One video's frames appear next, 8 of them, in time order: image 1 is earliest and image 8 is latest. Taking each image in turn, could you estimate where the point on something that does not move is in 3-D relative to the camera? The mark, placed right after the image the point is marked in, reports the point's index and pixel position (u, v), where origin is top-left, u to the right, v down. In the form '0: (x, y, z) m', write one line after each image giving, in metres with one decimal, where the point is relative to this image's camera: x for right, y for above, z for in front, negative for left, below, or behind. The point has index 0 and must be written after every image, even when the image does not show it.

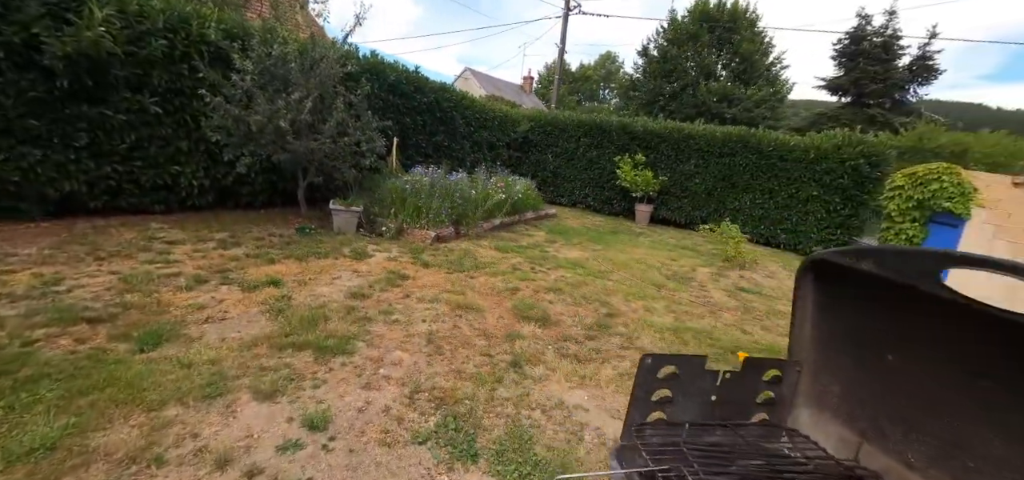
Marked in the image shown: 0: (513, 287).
0: (0.0, -0.4, +3.9) m
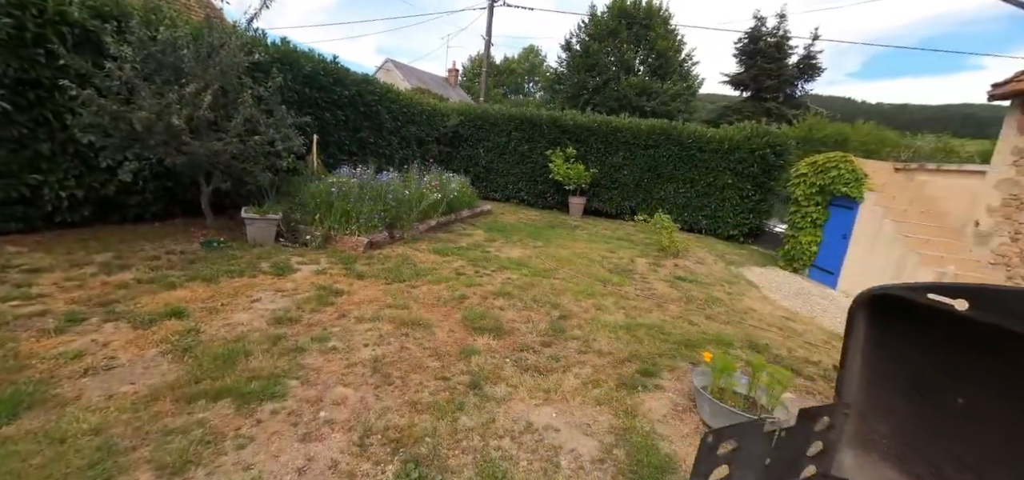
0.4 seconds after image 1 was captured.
0: (-0.4, -0.4, +3.6) m
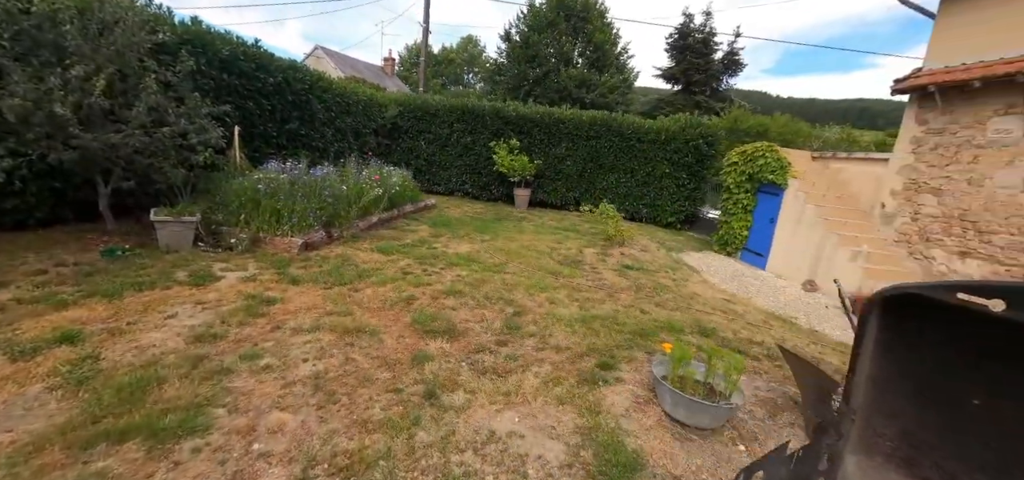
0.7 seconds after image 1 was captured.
0: (-0.8, -0.4, +3.4) m
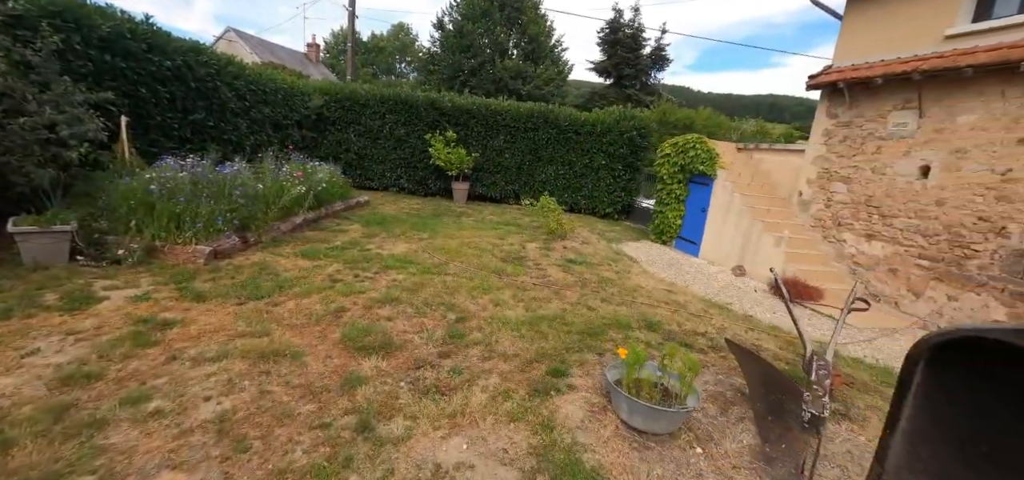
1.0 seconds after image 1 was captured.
0: (-1.2, -0.5, +3.0) m
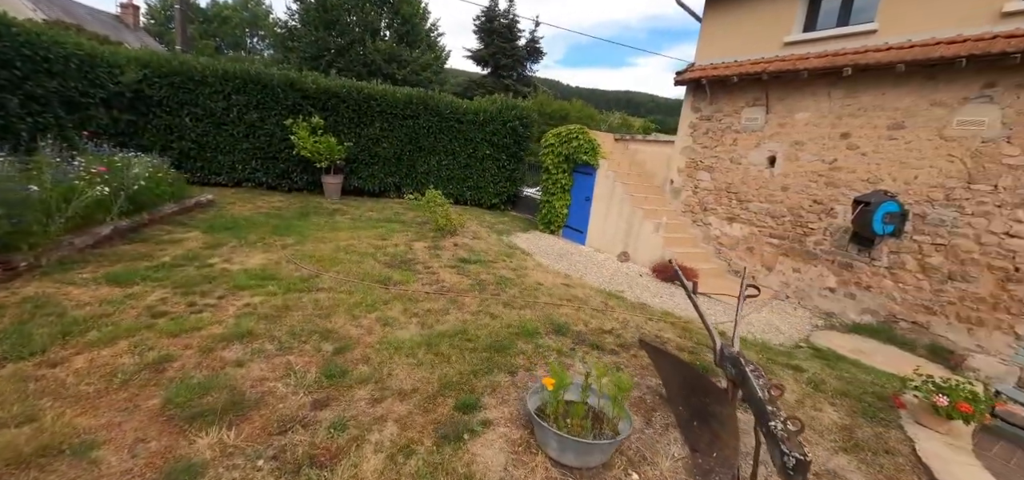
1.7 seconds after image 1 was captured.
0: (-1.7, -0.6, +2.2) m
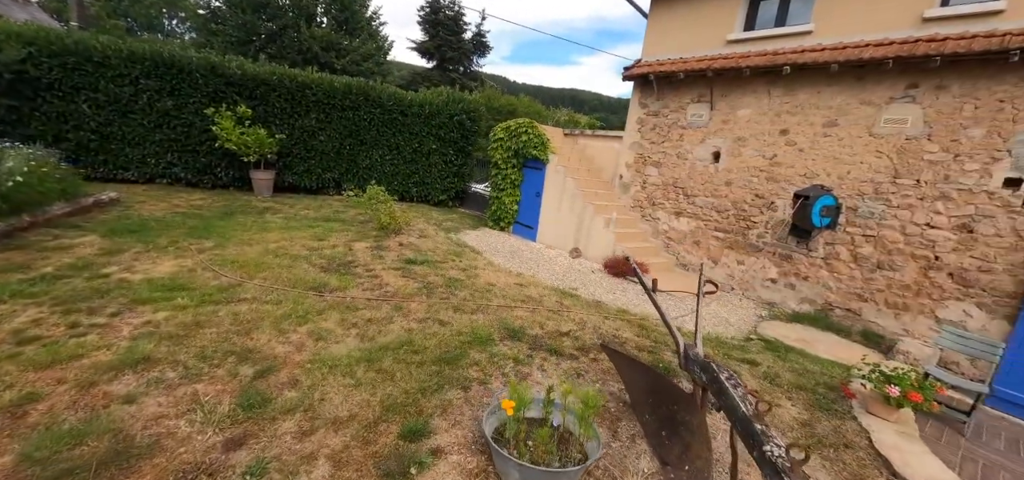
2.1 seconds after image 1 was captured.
0: (-1.9, -0.6, +1.8) m
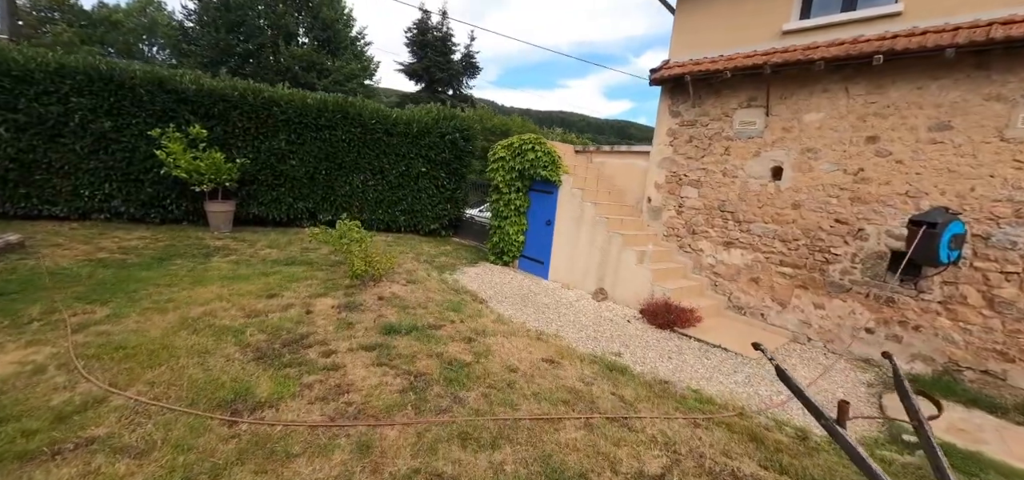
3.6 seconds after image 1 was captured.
0: (-1.7, -0.9, +0.4) m
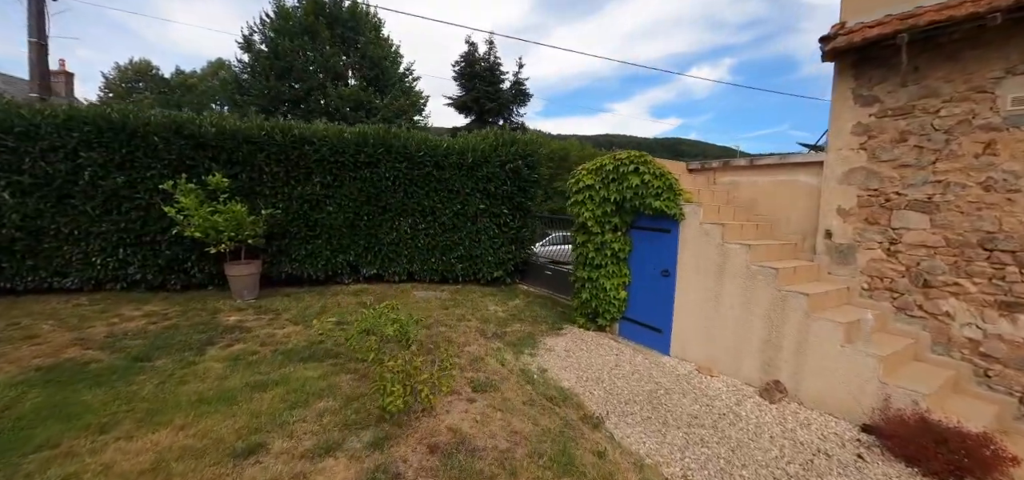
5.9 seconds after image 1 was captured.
0: (-1.3, -1.3, -1.3) m
